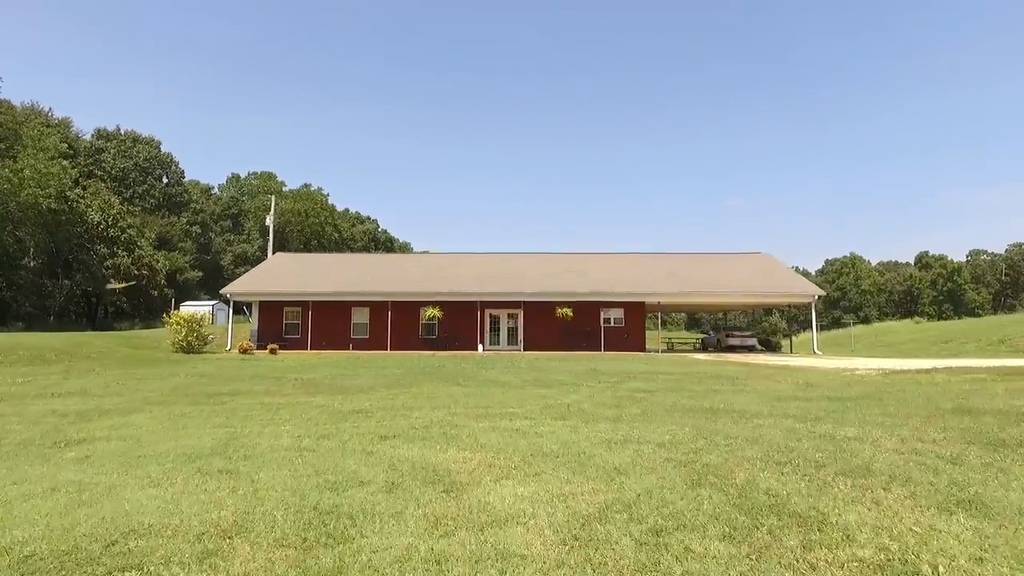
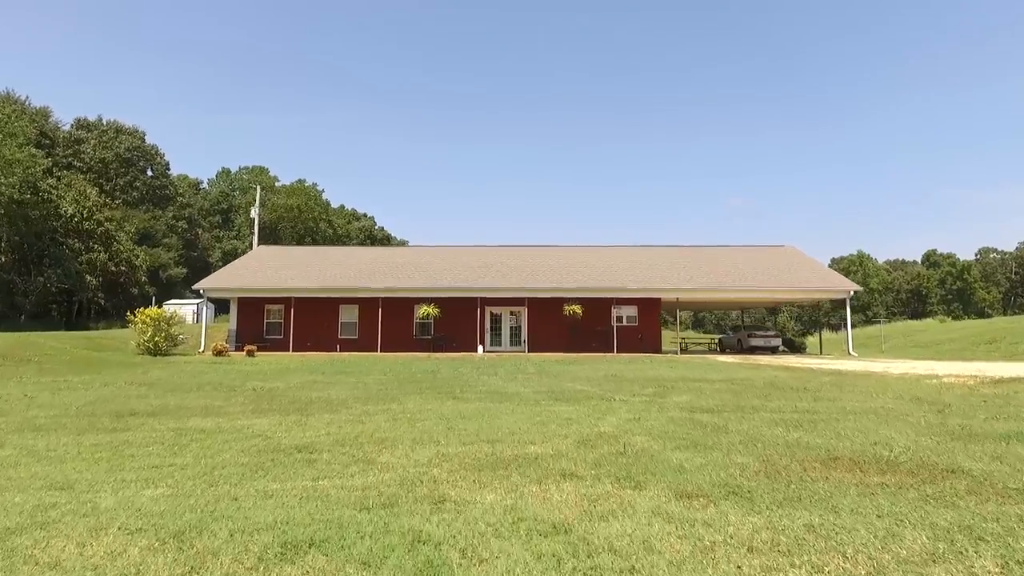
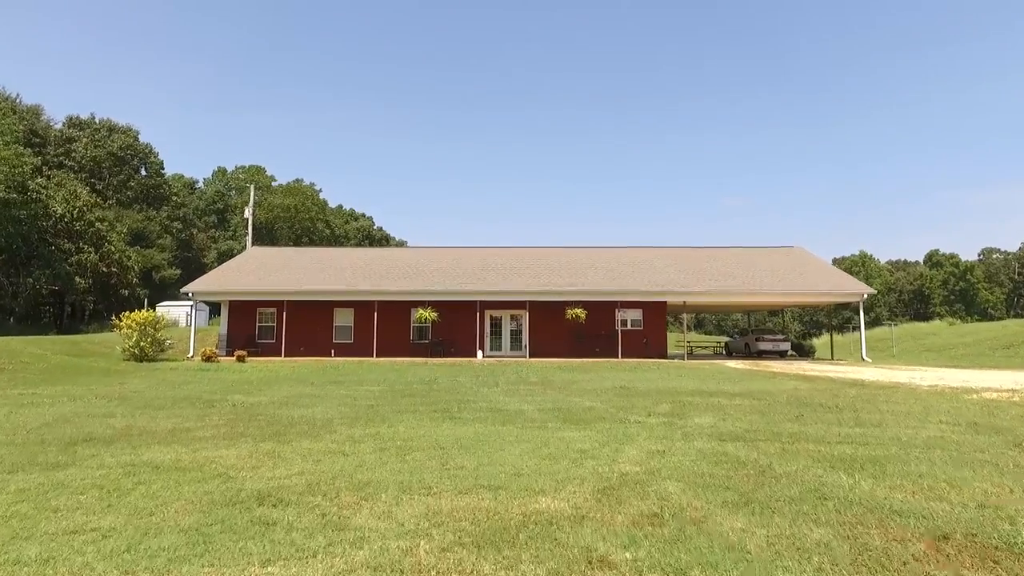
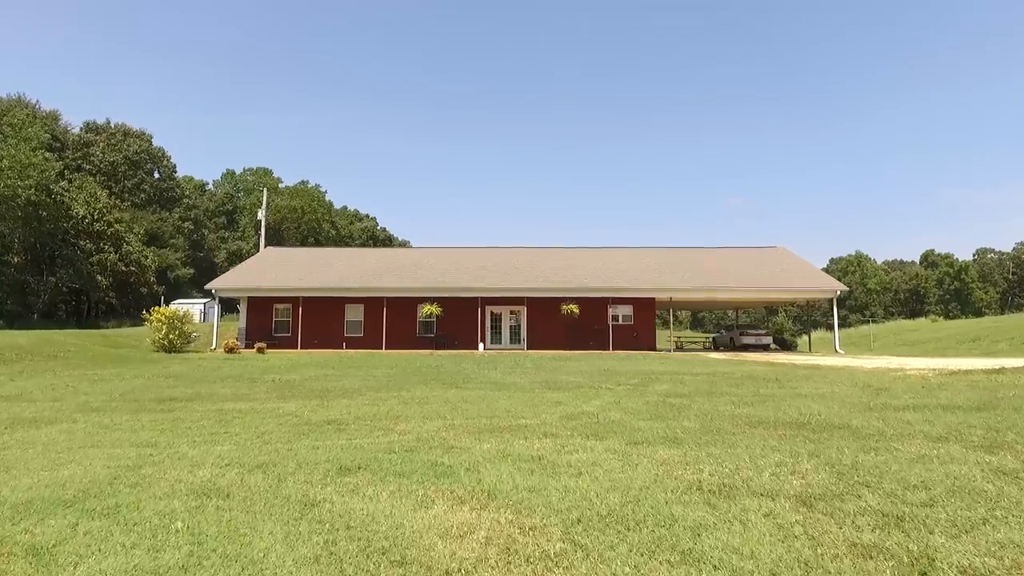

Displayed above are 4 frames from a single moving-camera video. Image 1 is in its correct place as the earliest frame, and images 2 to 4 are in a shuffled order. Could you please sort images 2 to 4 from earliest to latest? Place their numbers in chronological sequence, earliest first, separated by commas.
4, 2, 3
